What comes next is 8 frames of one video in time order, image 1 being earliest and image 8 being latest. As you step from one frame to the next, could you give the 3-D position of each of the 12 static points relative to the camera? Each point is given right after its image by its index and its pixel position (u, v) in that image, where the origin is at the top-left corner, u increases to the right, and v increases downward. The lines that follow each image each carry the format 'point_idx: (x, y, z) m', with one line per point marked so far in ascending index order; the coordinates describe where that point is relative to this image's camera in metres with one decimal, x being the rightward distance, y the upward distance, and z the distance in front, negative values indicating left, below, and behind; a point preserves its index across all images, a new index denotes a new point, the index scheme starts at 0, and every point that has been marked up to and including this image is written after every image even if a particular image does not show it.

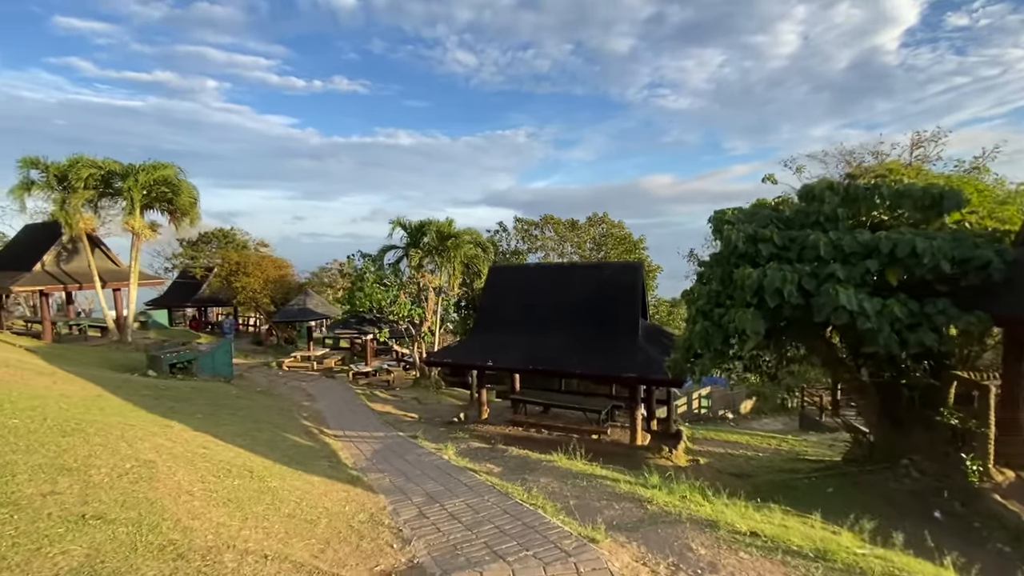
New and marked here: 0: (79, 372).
0: (-12.2, -2.3, +13.5) m
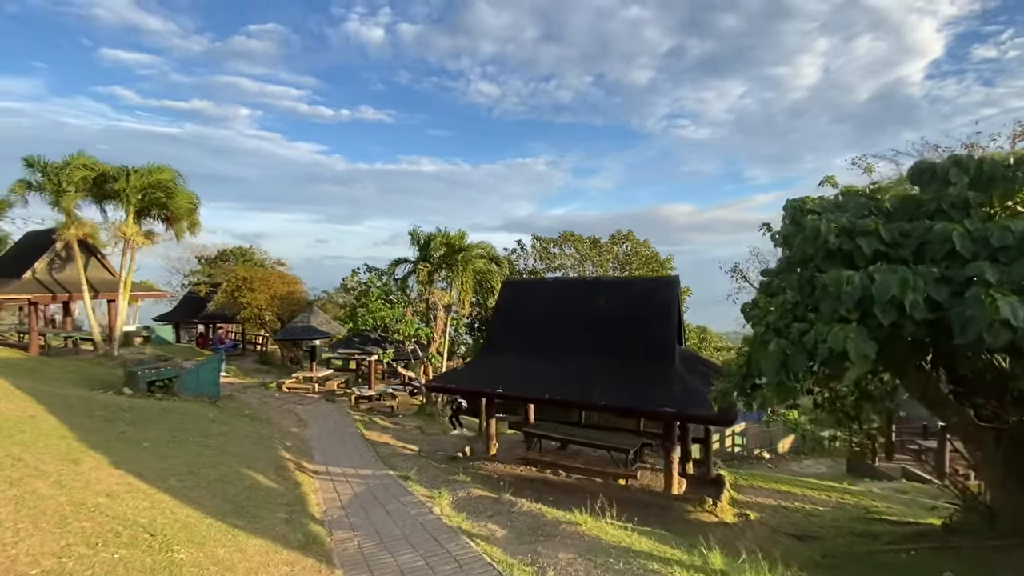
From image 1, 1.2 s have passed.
0: (-11.8, -2.4, +11.9) m
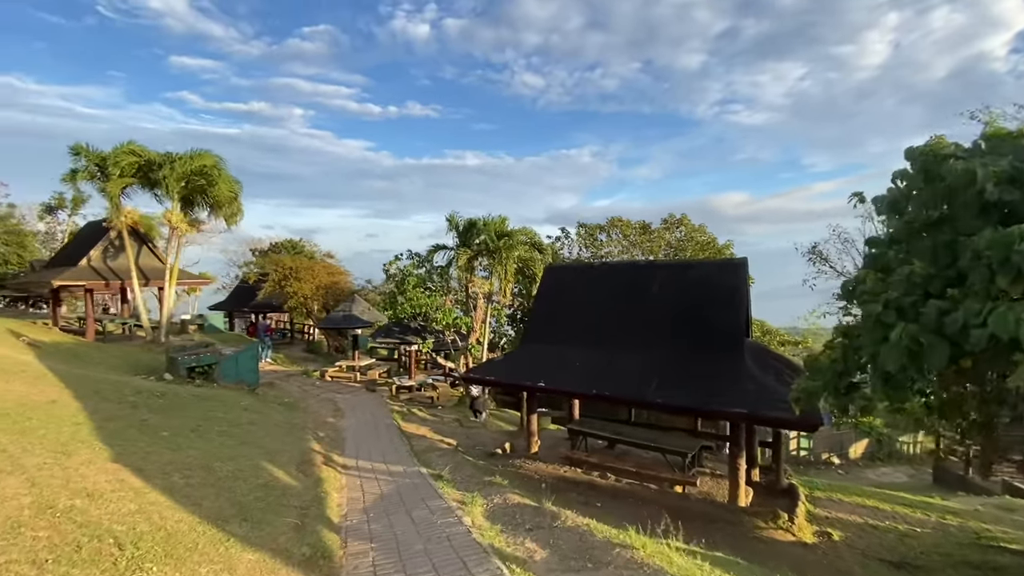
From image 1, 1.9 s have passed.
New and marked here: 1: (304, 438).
0: (-10.8, -2.0, +11.8) m
1: (-5.1, -3.6, +11.8) m
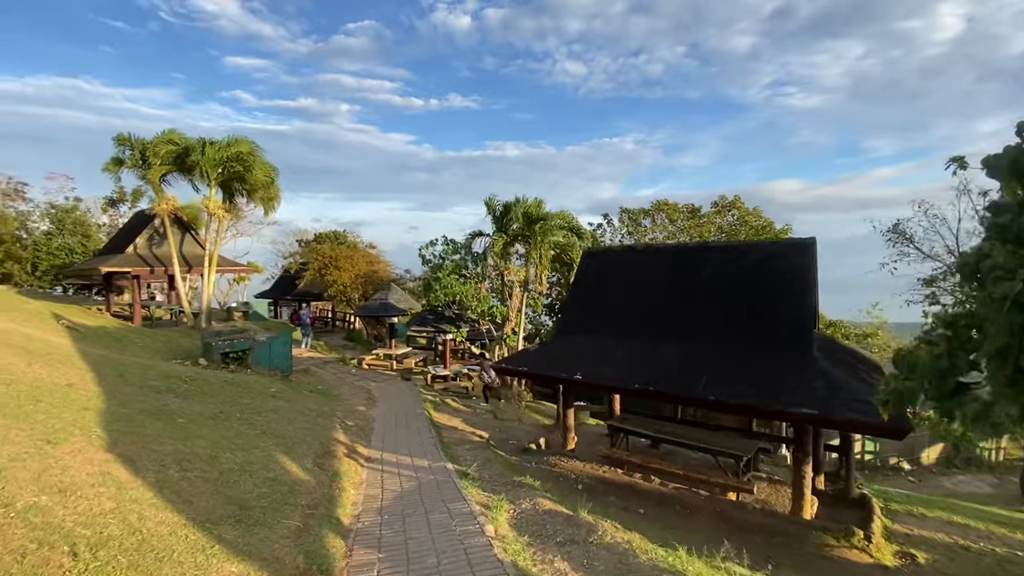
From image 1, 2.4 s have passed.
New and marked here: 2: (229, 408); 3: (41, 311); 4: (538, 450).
0: (-10.0, -1.6, +11.8) m
1: (-4.3, -3.2, +11.3) m
2: (-5.8, -2.5, +9.9) m
3: (-13.7, -0.7, +13.9) m
4: (+0.6, -4.2, +12.3) m
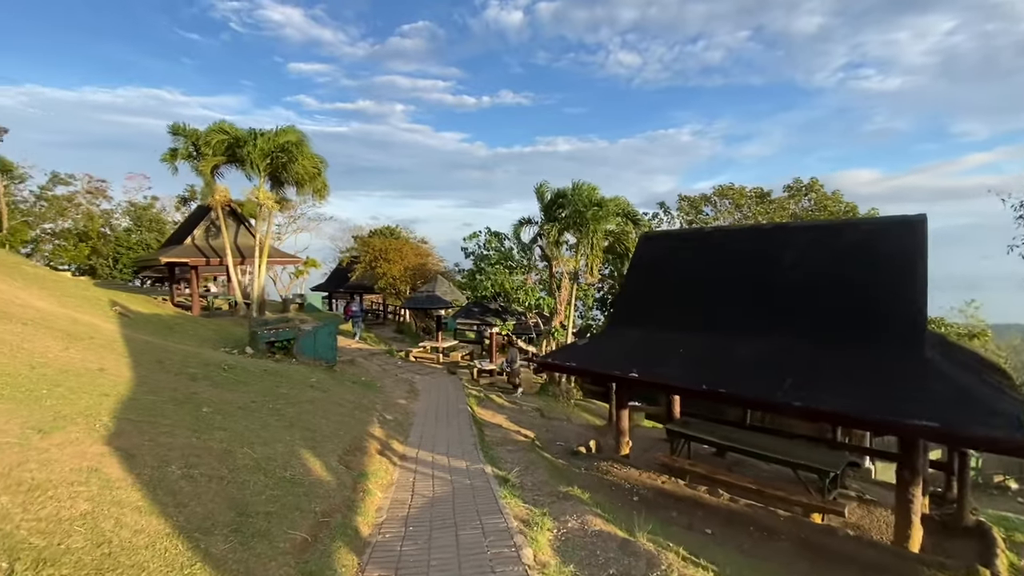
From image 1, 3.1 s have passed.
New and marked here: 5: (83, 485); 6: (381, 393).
0: (-8.9, -1.3, +11.9) m
1: (-3.2, -2.9, +10.8) m
2: (-4.9, -2.2, +9.5) m
3: (-12.3, -0.3, +14.3) m
4: (+1.7, -3.9, +11.2) m
5: (-3.6, -1.6, +4.0) m
6: (-4.0, -3.2, +14.6) m
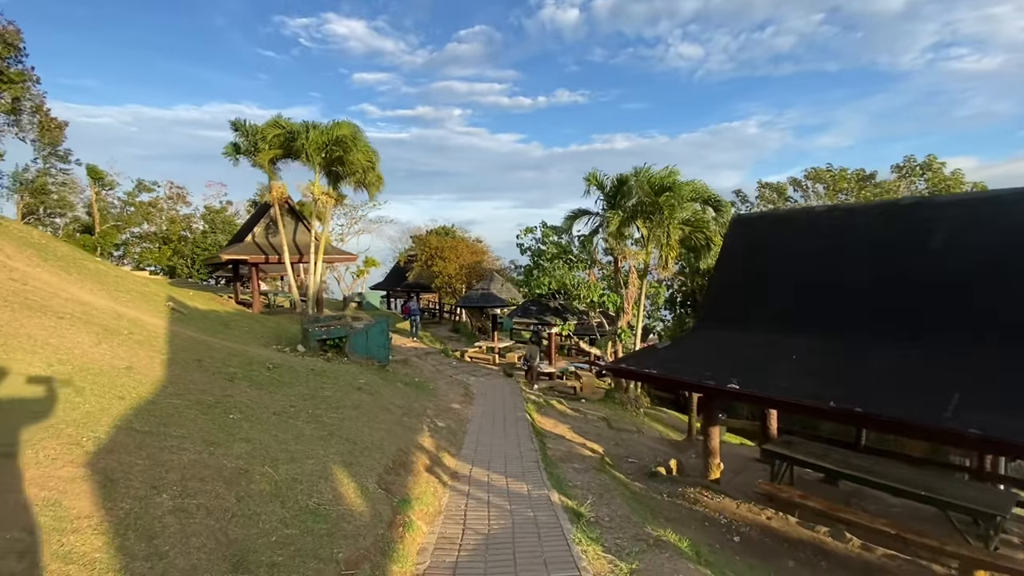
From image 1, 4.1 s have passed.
0: (-7.4, -1.1, +11.4) m
1: (-1.9, -2.8, +9.7) m
2: (-3.8, -2.0, +8.6) m
3: (-10.5, -0.2, +14.3) m
4: (+3.1, -3.7, +9.5) m
5: (-3.0, -1.5, +3.0) m
6: (-2.2, -3.1, +13.6) m
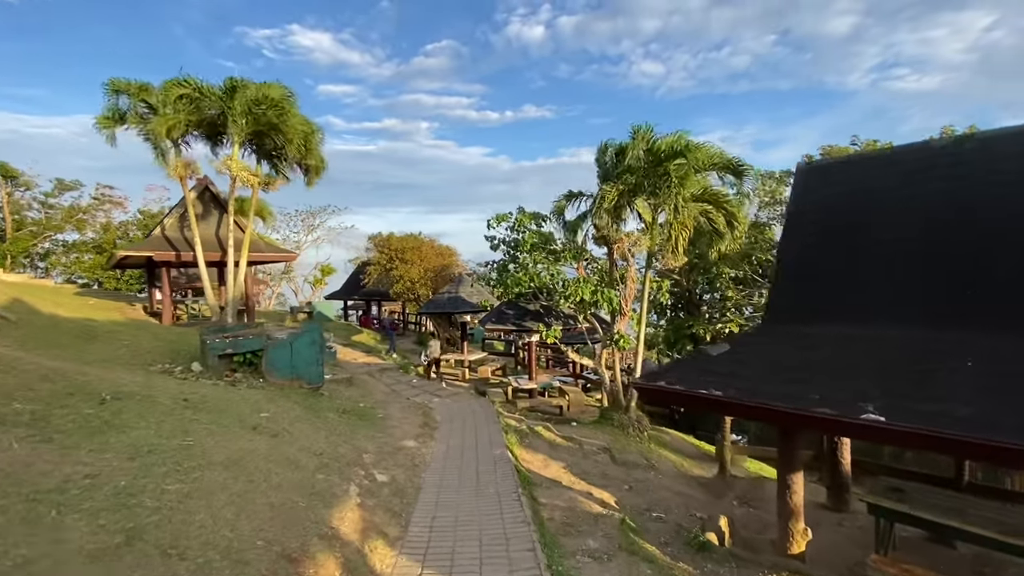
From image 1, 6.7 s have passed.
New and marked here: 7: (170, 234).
0: (-7.8, -1.0, +7.5) m
1: (-2.2, -2.6, +6.1) m
2: (-4.0, -1.8, +5.0) m
3: (-11.1, -0.2, +10.2) m
4: (+2.8, -3.4, +6.2) m
5: (-2.9, -1.1, -0.6) m
6: (-2.8, -2.9, +10.0) m
7: (-12.6, +2.0, +17.7) m
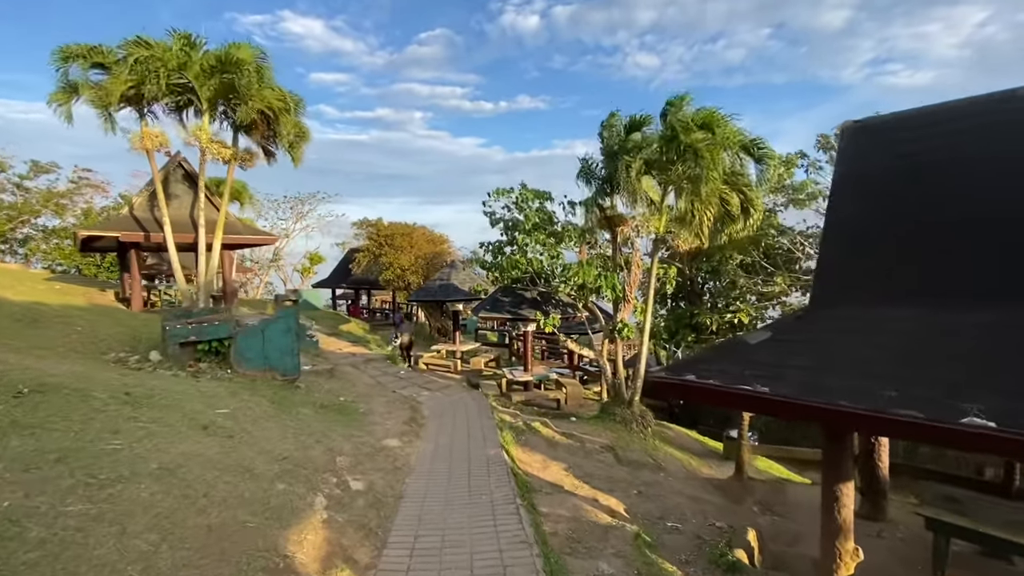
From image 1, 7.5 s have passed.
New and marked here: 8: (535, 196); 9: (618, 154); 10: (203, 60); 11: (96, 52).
0: (-7.8, -0.6, +6.4) m
1: (-2.2, -2.3, +5.1) m
2: (-4.0, -1.5, +3.9) m
3: (-11.2, +0.3, +9.0) m
4: (+2.8, -3.2, +5.3) m
5: (-2.9, -0.9, -1.6) m
6: (-2.8, -2.6, +8.9) m
7: (-12.7, +2.5, +16.5) m
8: (+0.8, +2.6, +14.4) m
9: (+2.4, +3.3, +12.4) m
10: (-8.3, +6.2, +12.9) m
11: (-10.9, +6.4, +12.8) m
